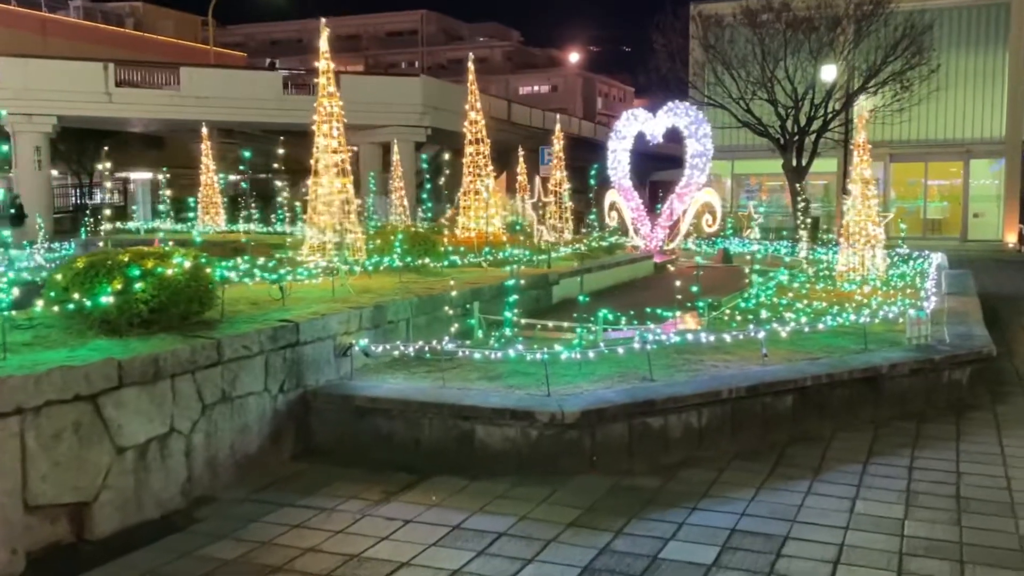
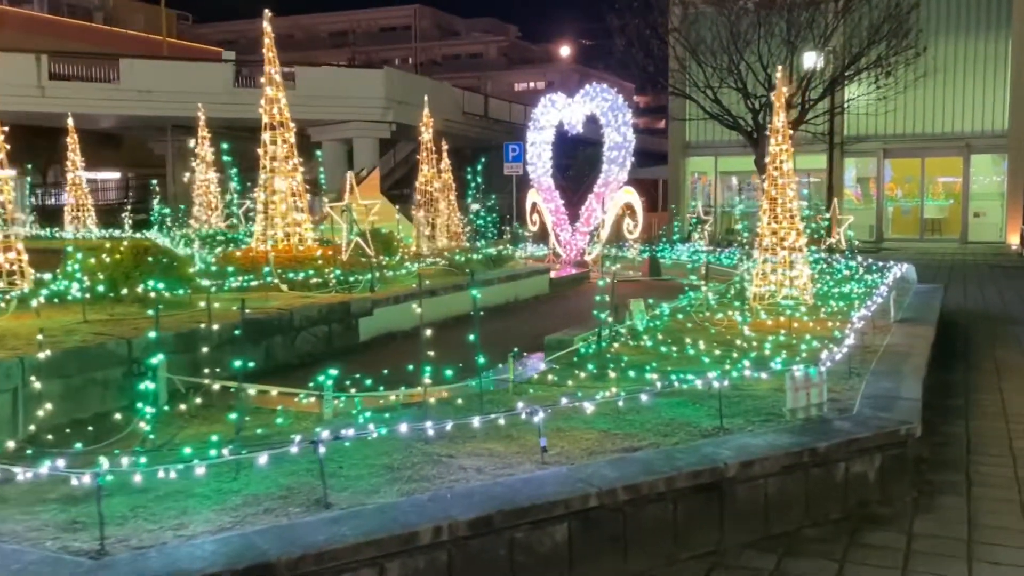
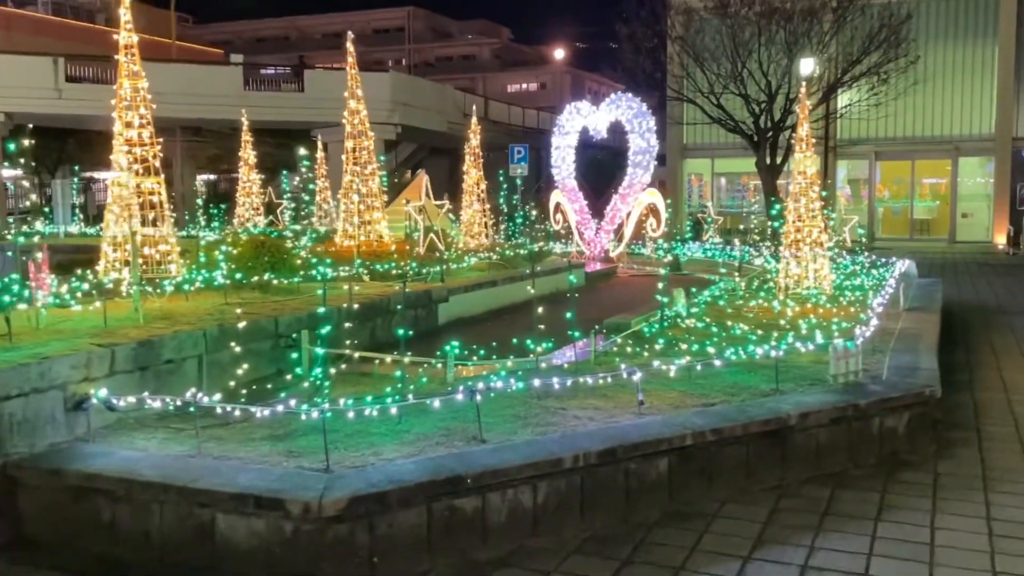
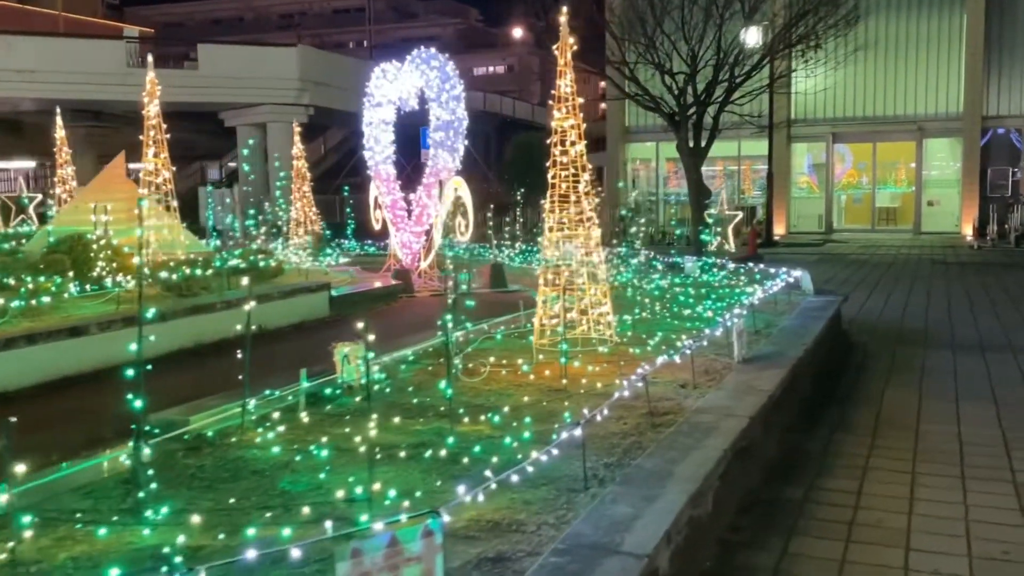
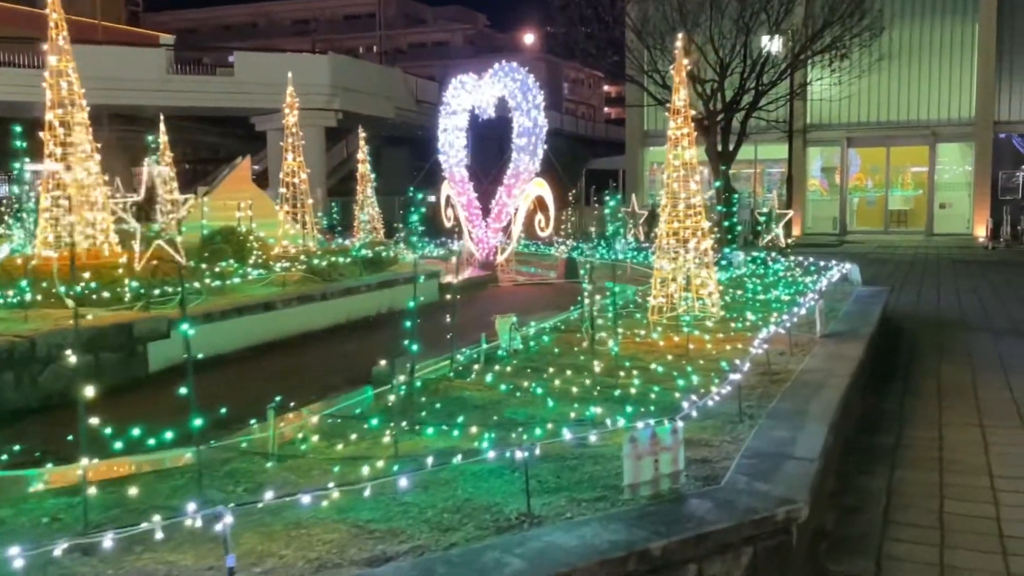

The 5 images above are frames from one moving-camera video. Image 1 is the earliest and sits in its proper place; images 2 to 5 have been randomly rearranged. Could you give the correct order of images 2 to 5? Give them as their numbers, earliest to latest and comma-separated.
3, 2, 5, 4
